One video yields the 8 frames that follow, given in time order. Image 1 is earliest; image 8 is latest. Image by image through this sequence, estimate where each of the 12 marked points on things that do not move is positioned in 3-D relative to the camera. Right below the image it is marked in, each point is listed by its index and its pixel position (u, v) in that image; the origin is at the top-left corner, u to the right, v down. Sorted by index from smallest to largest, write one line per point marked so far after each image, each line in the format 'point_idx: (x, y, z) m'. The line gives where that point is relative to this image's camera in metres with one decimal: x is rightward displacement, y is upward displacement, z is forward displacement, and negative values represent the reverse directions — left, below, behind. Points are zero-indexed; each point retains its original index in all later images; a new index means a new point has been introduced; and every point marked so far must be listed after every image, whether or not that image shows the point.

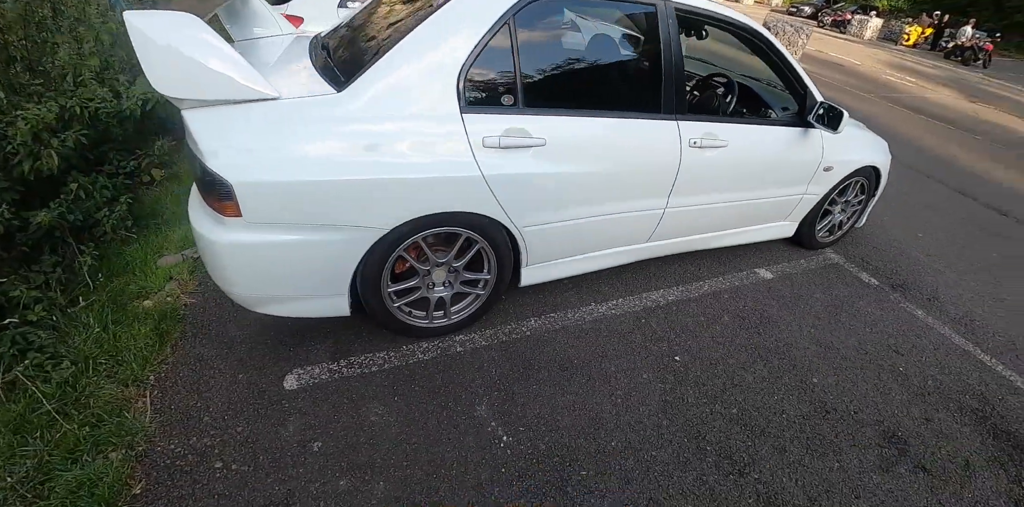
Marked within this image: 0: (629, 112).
0: (+0.5, +0.6, +2.2) m
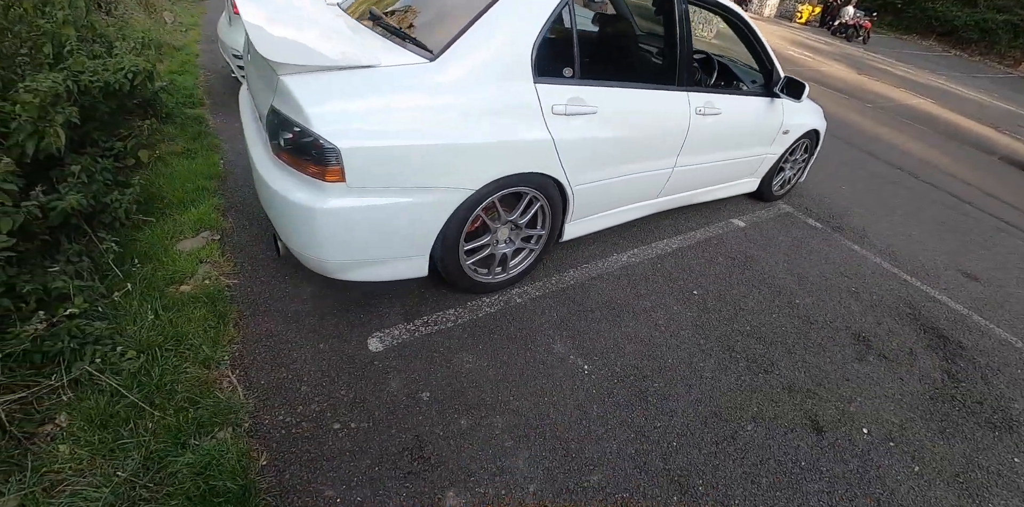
0: (+0.8, +0.9, +2.6) m
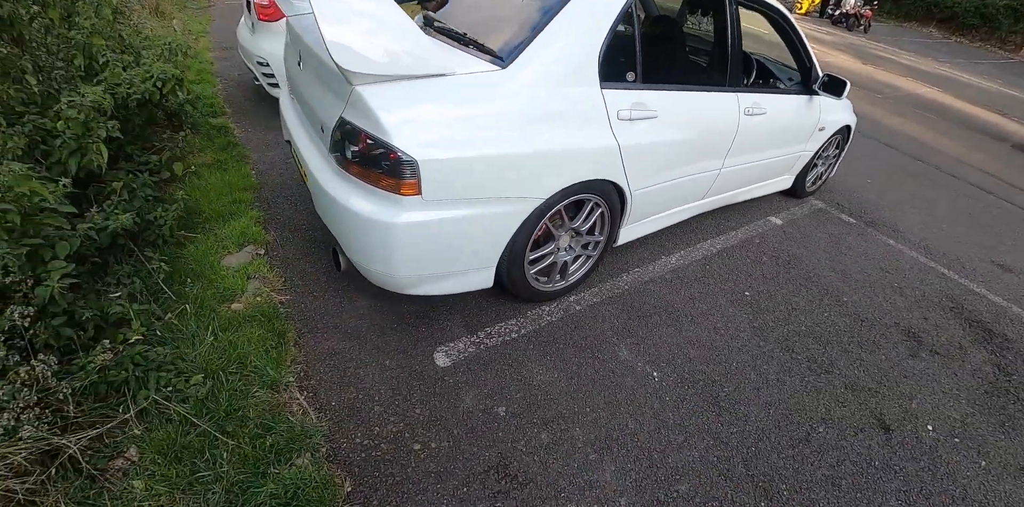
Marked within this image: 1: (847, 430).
0: (+1.0, +0.9, +2.5) m
1: (+1.5, -0.8, +2.2) m
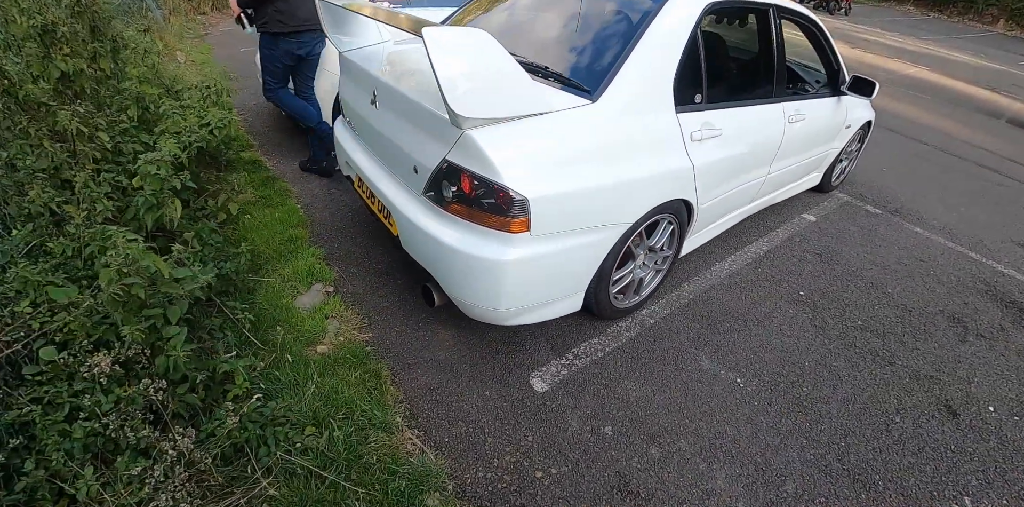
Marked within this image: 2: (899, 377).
0: (+1.3, +0.8, +2.6) m
1: (+2.0, -0.8, +2.3) m
2: (+2.0, -0.6, +2.5) m
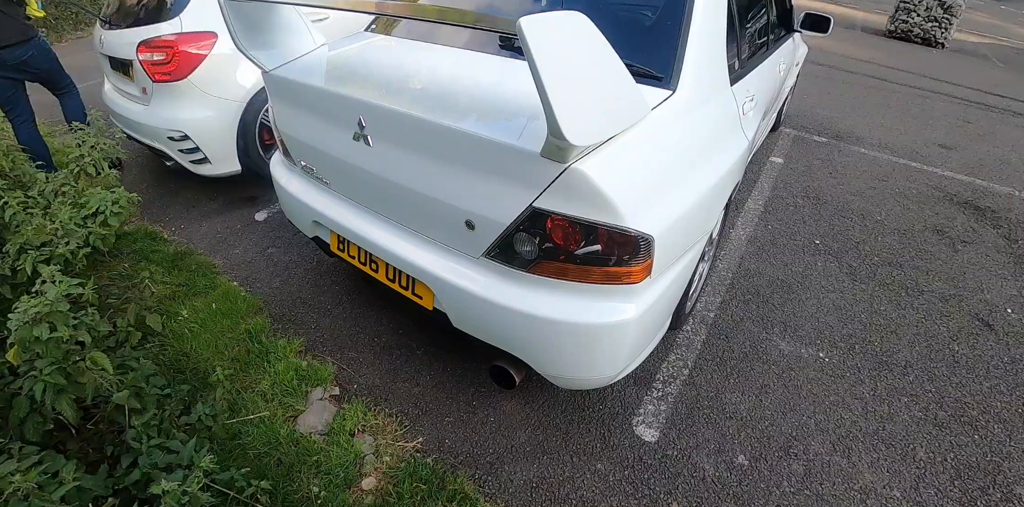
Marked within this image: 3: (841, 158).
0: (+1.2, +1.0, +2.4) m
1: (+2.3, -0.4, +2.4) m
2: (+2.3, -0.3, +2.6) m
3: (+2.5, +0.7, +3.6) m
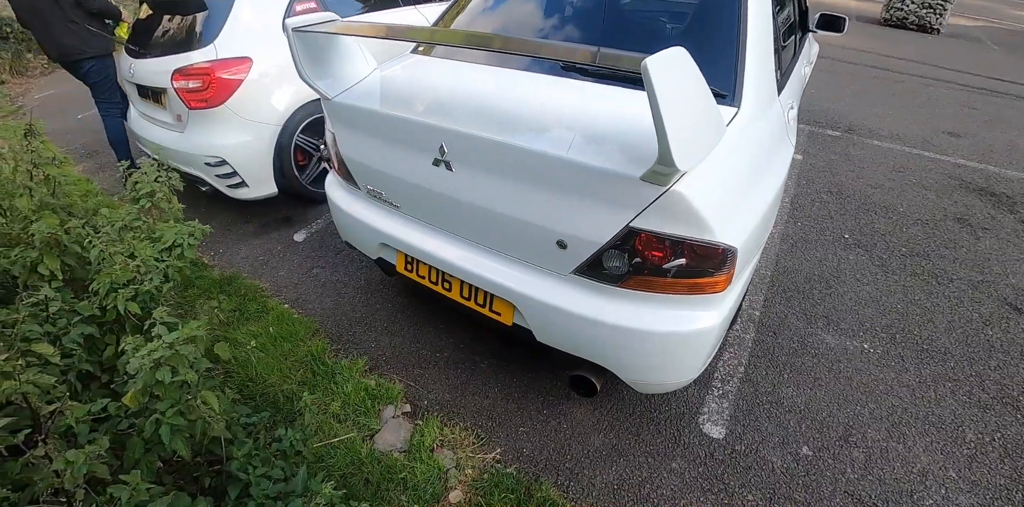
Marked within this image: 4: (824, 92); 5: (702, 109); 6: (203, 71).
0: (+1.4, +1.0, +2.5) m
1: (+2.6, -0.4, +2.5) m
2: (+2.5, -0.2, +2.7) m
3: (+2.7, +0.8, +3.8) m
4: (+3.0, +1.6, +4.6) m
5: (+0.5, +0.4, +1.2) m
6: (-1.8, +1.1, +2.8) m
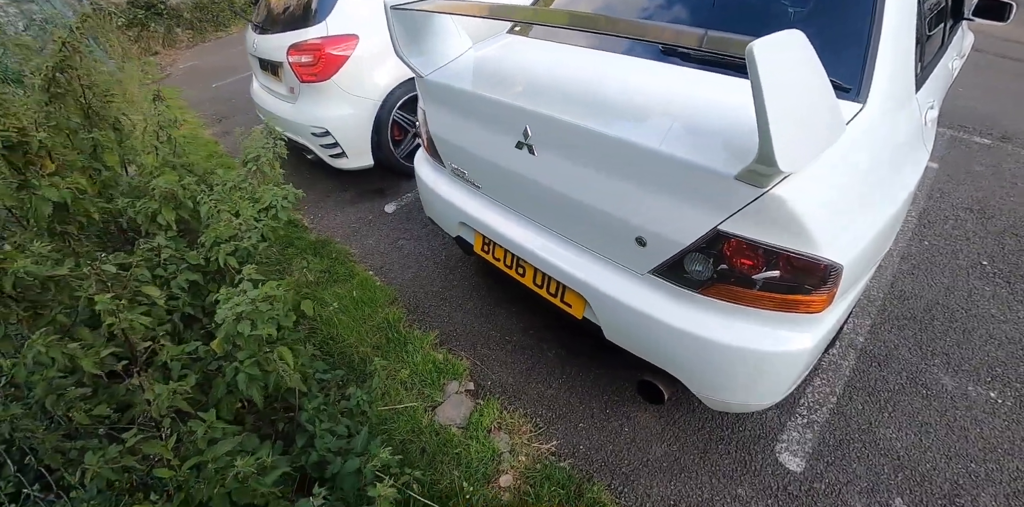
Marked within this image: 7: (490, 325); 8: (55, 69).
0: (+1.9, +0.9, +2.2) m
1: (+2.9, -0.6, +2.0) m
2: (+2.9, -0.4, +2.2) m
3: (+3.3, +0.6, +3.2) m
4: (+3.8, +1.3, +4.0) m
5: (+0.7, +0.3, +1.1) m
6: (-1.2, +1.3, +3.0) m
7: (-0.1, -0.4, +2.4) m
8: (-1.7, +0.7, +1.7) m
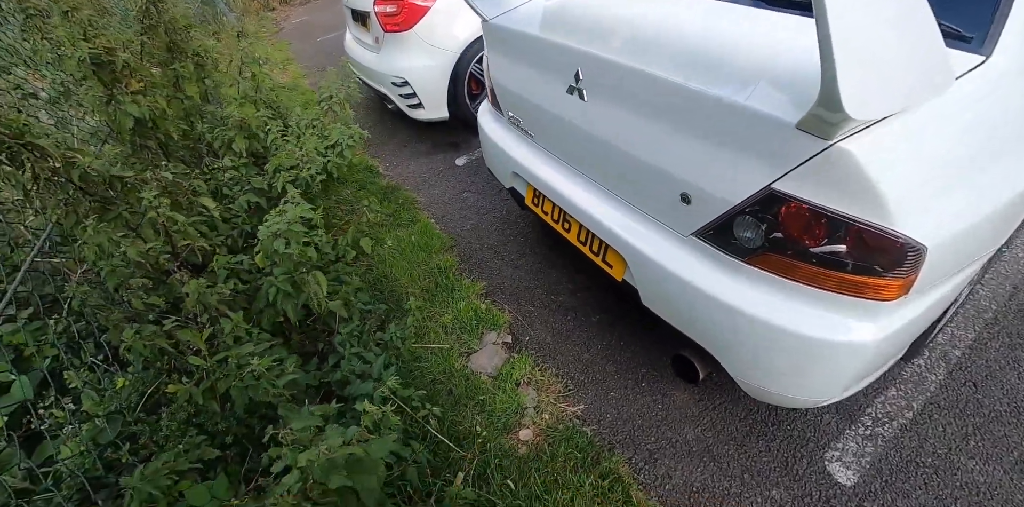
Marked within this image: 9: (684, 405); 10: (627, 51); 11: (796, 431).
0: (+2.2, +0.9, +1.7) m
1: (+3.0, -0.7, +1.5) m
2: (+3.0, -0.6, +1.7) m
3: (+3.7, +0.4, +2.5) m
4: (+4.4, +1.1, +3.2) m
5: (+0.8, +0.4, +0.9) m
6: (-0.7, +1.6, +3.0) m
7: (+0.1, -0.1, +2.4) m
8: (-1.4, +1.0, +1.9) m
9: (+0.6, -0.6, +1.8) m
10: (+0.4, +0.6, +1.5) m
11: (+1.0, -0.6, +1.7) m
